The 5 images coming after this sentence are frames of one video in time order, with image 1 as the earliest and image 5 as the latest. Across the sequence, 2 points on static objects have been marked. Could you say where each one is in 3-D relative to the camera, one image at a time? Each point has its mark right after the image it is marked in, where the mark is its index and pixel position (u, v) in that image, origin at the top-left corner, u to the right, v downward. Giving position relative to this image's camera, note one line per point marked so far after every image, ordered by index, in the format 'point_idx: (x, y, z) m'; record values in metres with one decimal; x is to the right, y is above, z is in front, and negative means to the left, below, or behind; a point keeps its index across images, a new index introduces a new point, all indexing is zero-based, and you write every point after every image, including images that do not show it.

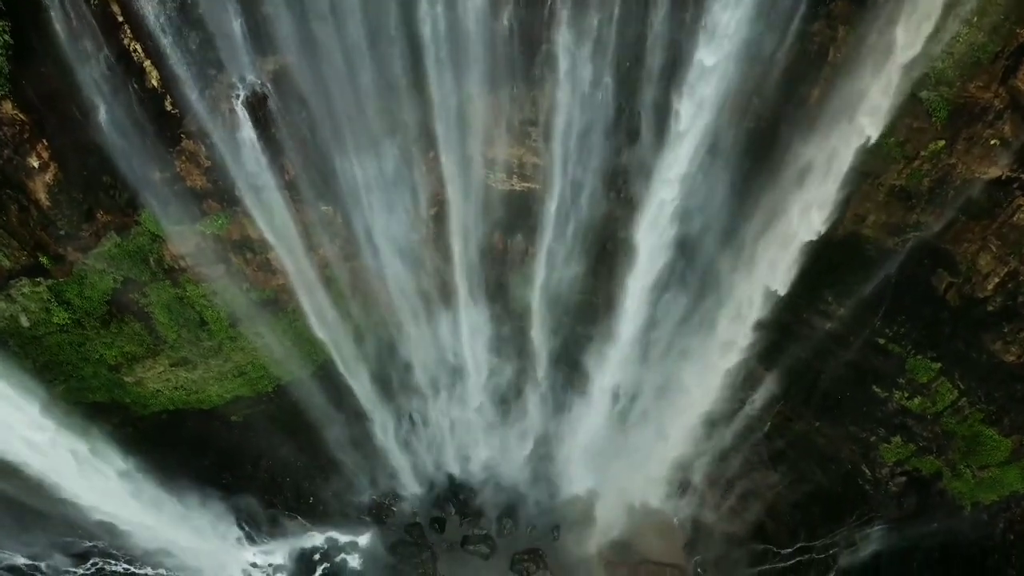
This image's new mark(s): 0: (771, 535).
0: (+4.6, -4.4, +12.4) m
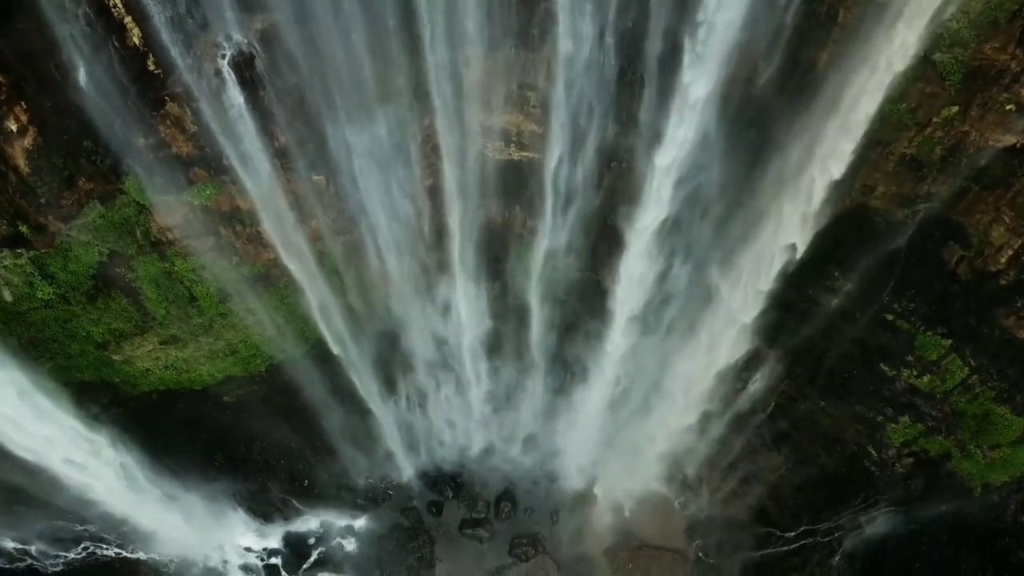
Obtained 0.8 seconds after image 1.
0: (+4.6, -4.1, +12.2) m
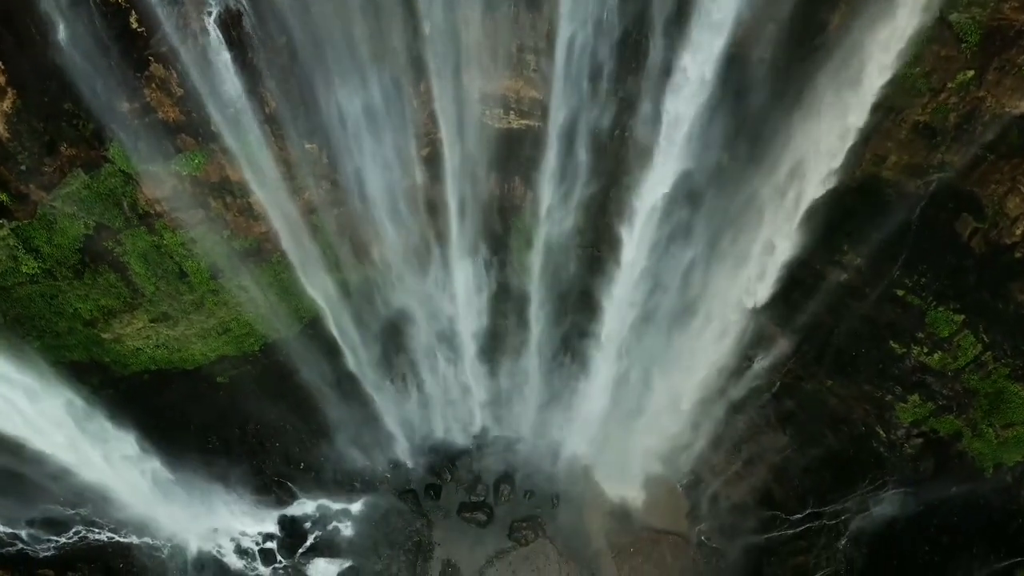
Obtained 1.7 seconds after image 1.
0: (+4.6, -3.7, +11.9) m
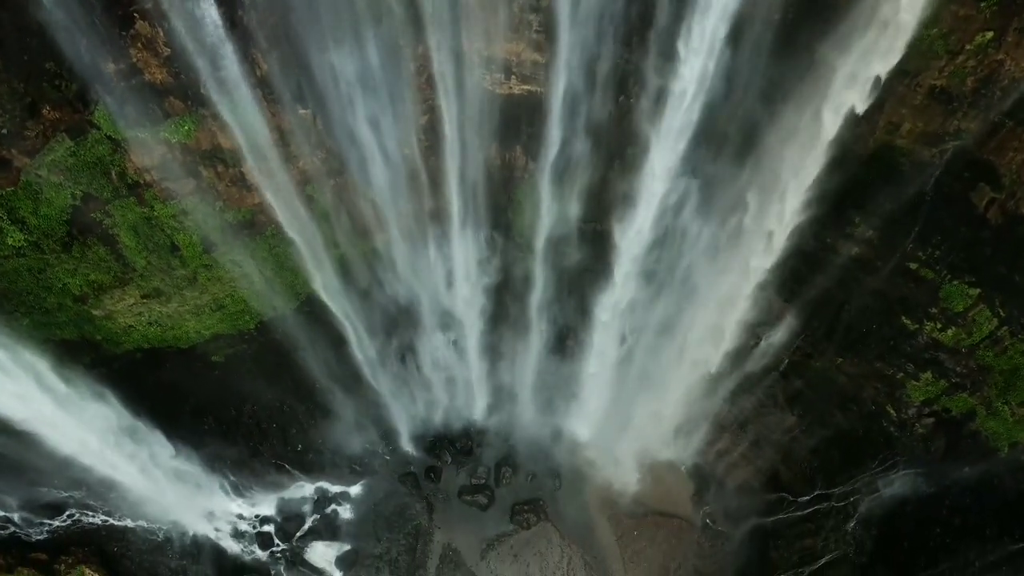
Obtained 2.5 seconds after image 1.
0: (+4.6, -3.3, +11.7) m
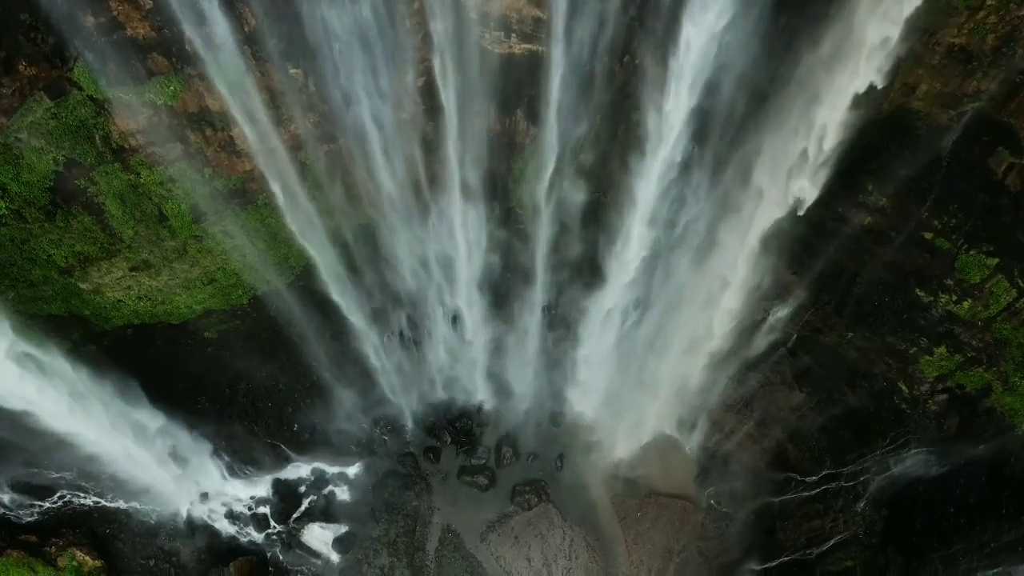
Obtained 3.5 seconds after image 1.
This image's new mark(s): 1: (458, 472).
0: (+4.6, -2.9, +11.4) m
1: (-0.9, -3.1, +11.7) m
